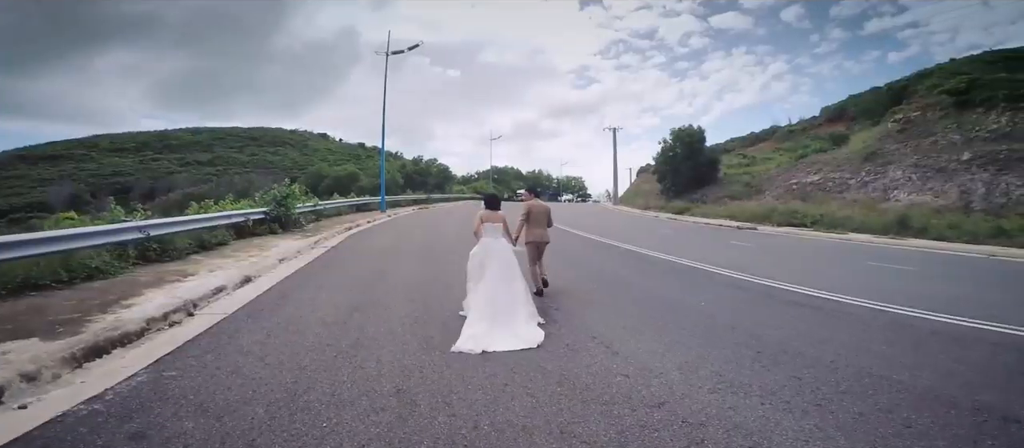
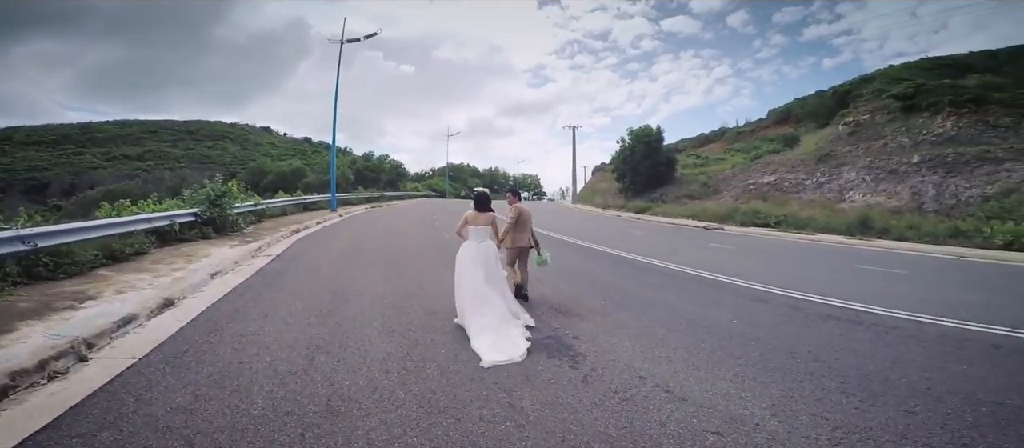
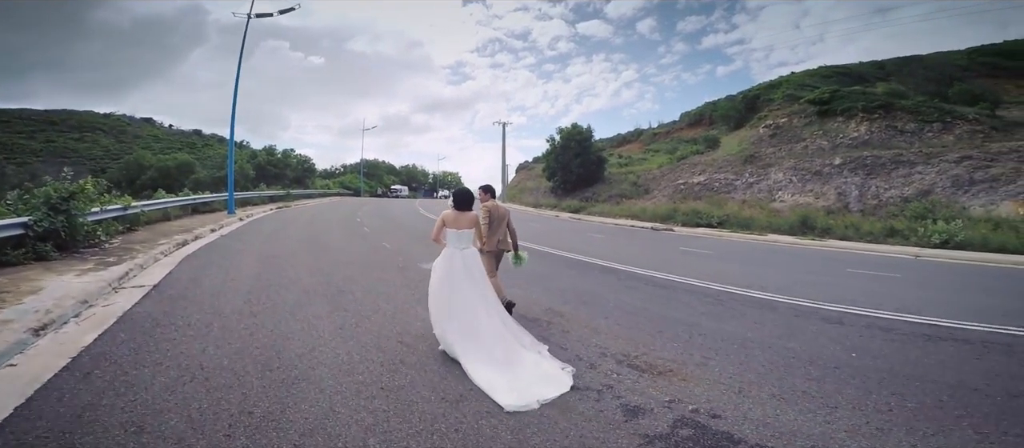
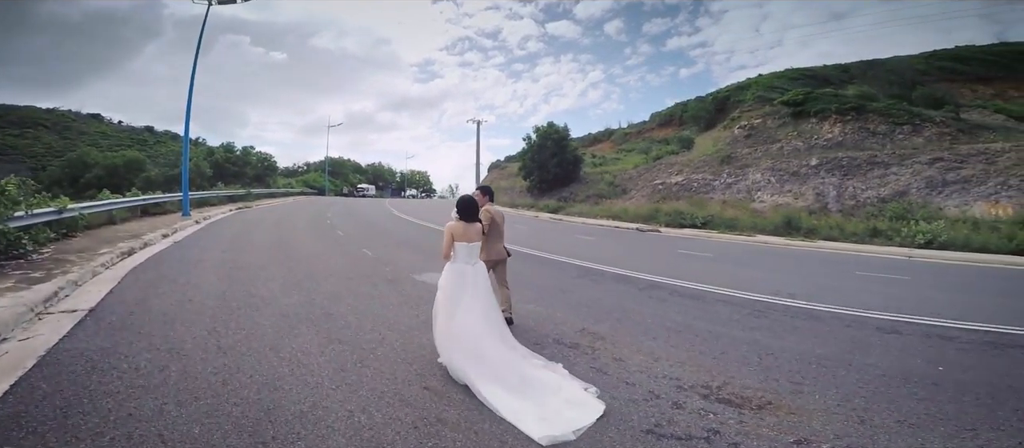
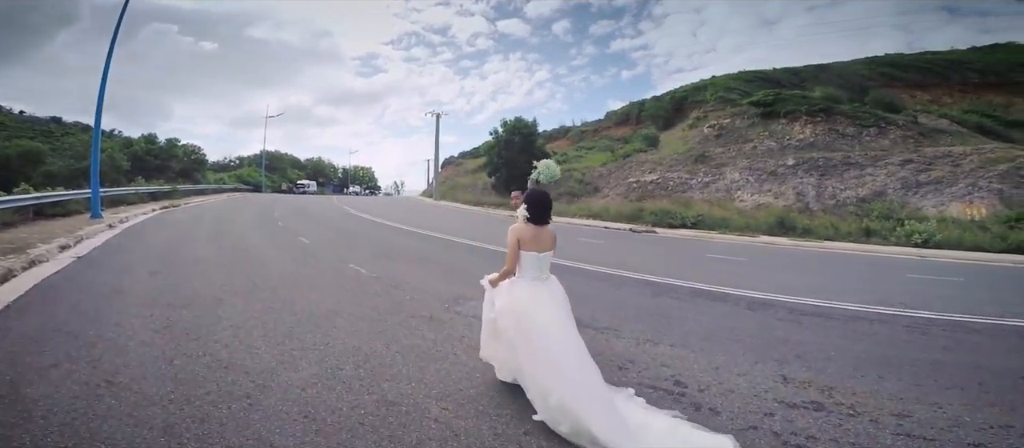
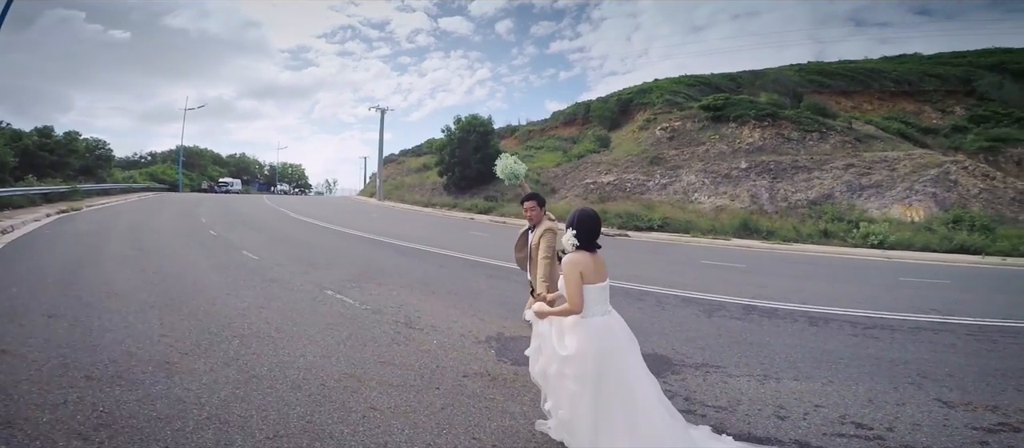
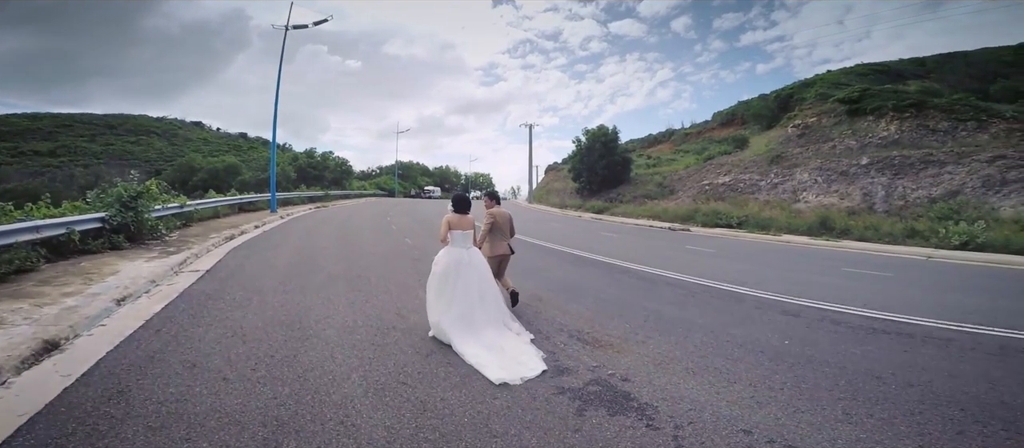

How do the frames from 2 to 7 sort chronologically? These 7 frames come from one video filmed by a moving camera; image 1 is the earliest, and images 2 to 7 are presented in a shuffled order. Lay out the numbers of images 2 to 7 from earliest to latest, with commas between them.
2, 7, 3, 4, 5, 6
